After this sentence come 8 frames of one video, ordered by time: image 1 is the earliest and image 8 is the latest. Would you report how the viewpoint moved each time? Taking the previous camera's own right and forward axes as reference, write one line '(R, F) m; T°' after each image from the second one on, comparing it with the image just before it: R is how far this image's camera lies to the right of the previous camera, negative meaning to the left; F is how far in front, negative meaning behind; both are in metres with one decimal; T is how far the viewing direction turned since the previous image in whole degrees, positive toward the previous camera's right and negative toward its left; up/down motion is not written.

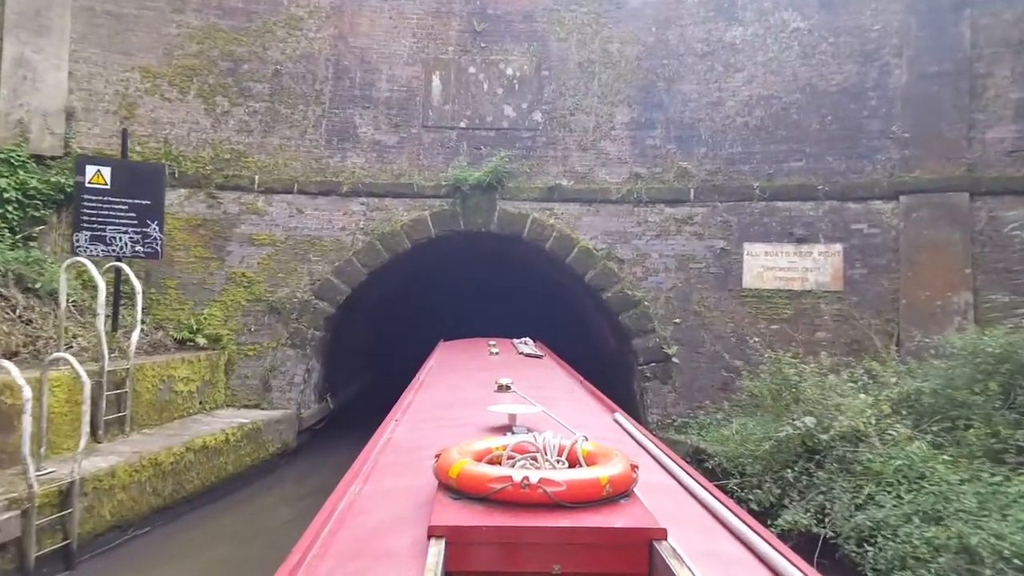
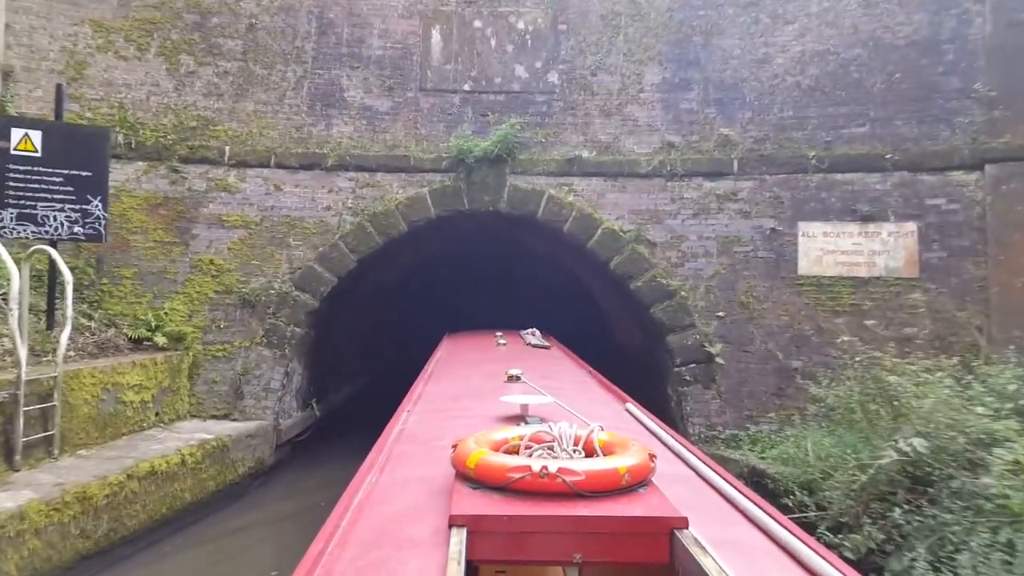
(-0.2, +1.3) m; -1°
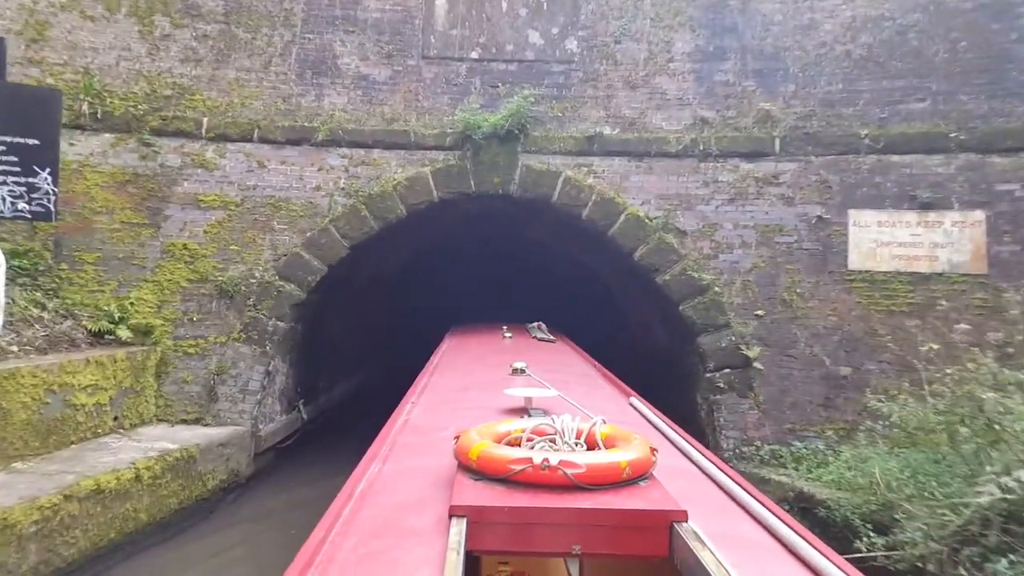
(-0.1, +0.9) m; -1°
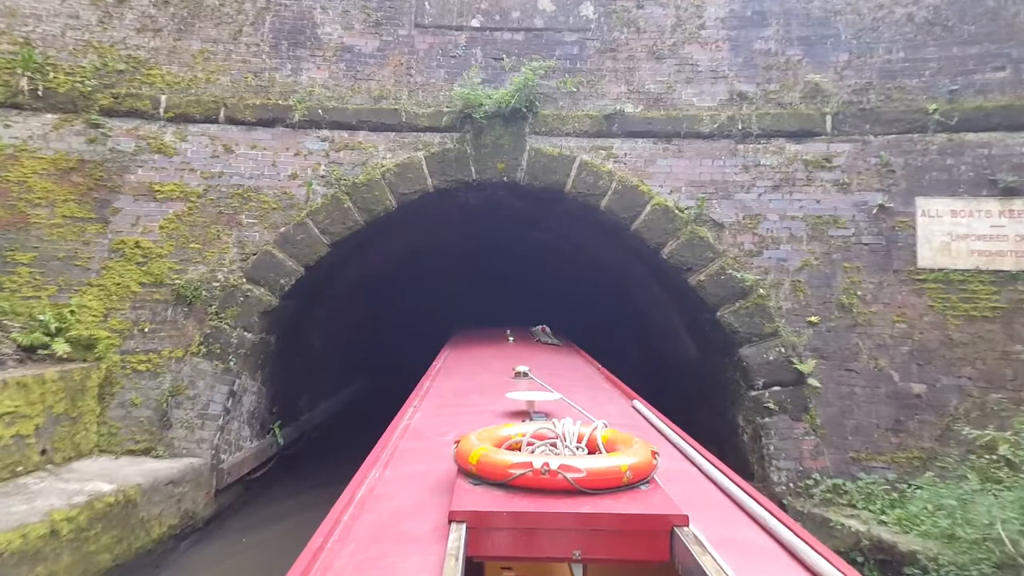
(-0.1, +1.0) m; 0°
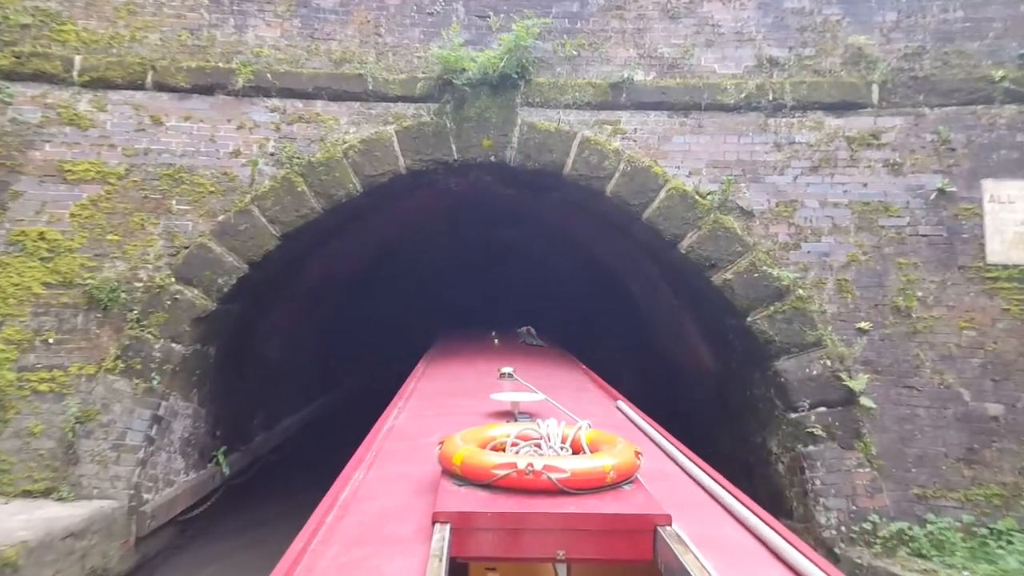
(+0.1, +1.0) m; +1°
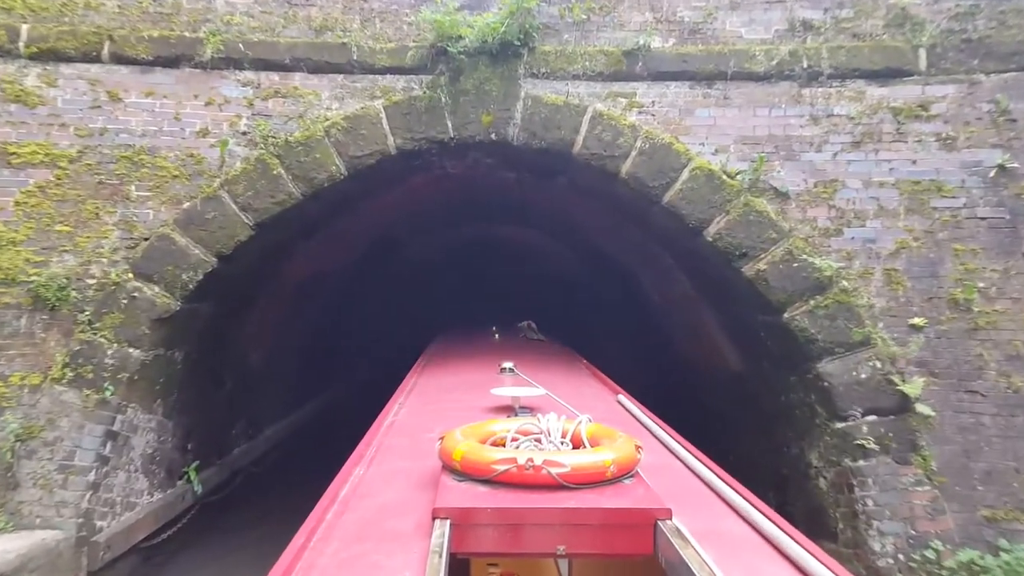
(0.0, +0.6) m; 0°
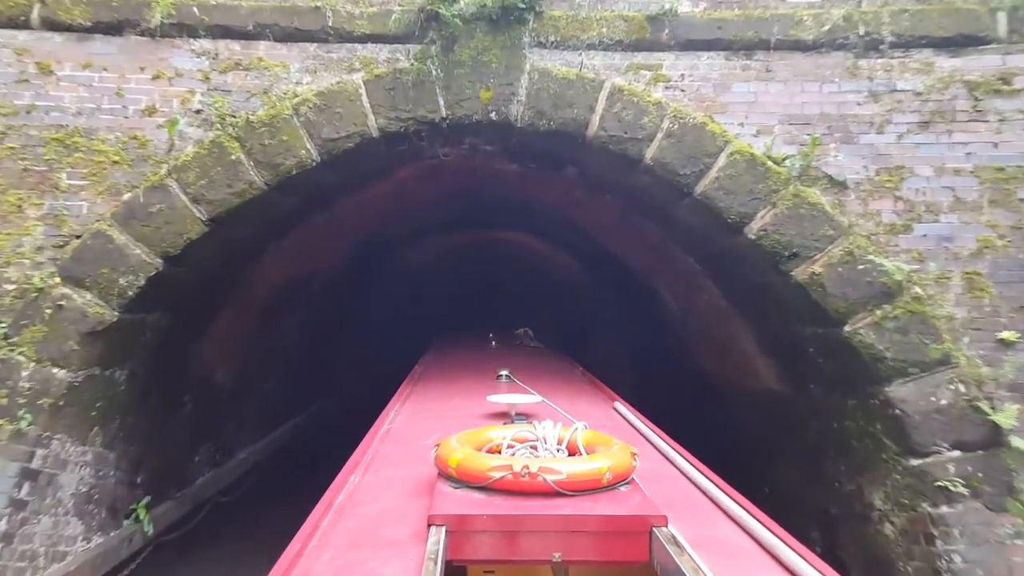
(0.0, +0.7) m; 0°
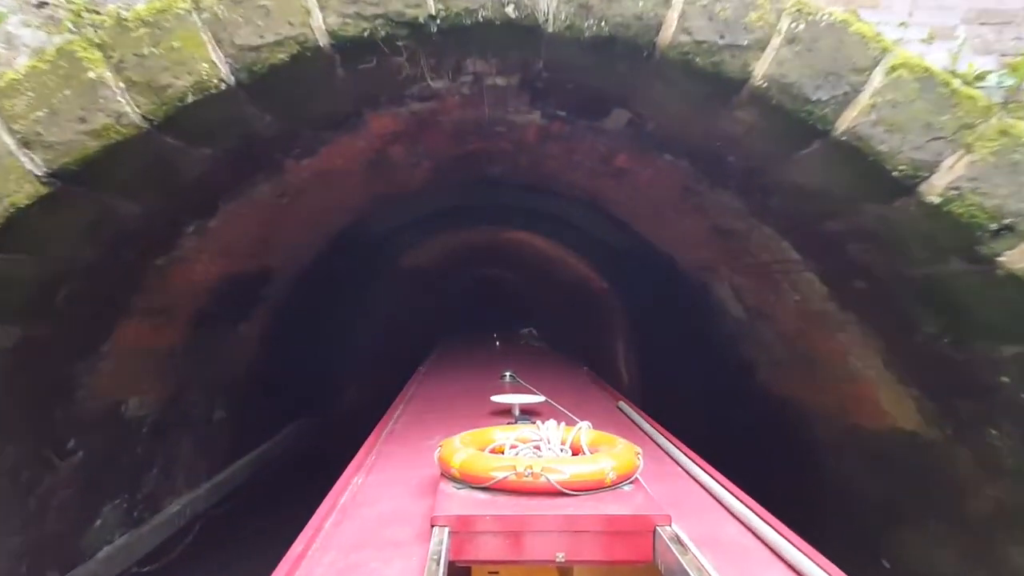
(-0.2, +1.4) m; 0°
